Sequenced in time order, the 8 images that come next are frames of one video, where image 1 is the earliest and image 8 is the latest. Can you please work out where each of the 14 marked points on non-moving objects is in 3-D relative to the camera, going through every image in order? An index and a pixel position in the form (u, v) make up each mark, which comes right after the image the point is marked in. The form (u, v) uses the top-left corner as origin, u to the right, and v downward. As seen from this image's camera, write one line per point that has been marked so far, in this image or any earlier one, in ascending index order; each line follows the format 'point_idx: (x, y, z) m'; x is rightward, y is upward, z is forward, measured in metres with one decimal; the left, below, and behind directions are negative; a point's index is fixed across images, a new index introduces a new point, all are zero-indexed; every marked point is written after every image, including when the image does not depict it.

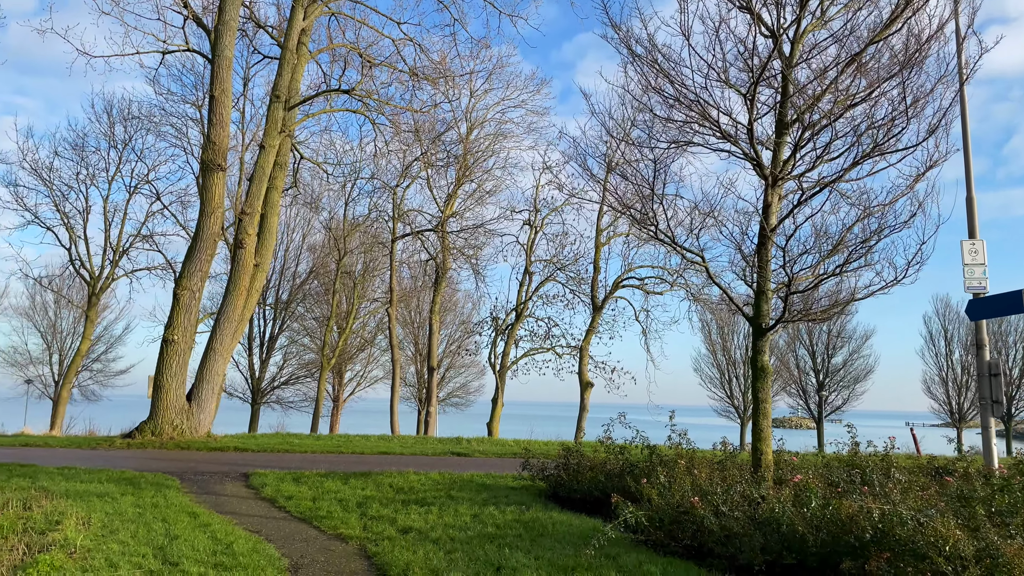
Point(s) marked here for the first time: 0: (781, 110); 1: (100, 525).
0: (+2.7, +1.8, +7.7) m
1: (-4.0, -2.3, +7.6) m
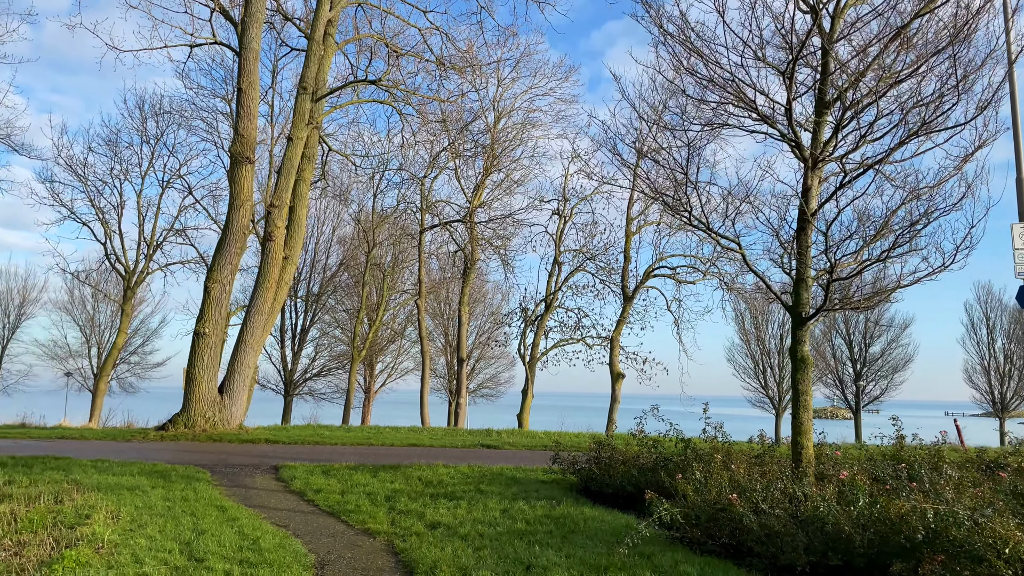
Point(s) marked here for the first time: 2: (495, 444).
0: (+2.9, +1.9, +7.3) m
1: (-3.7, -2.3, +7.5) m
2: (-0.3, -2.9, +14.2) m
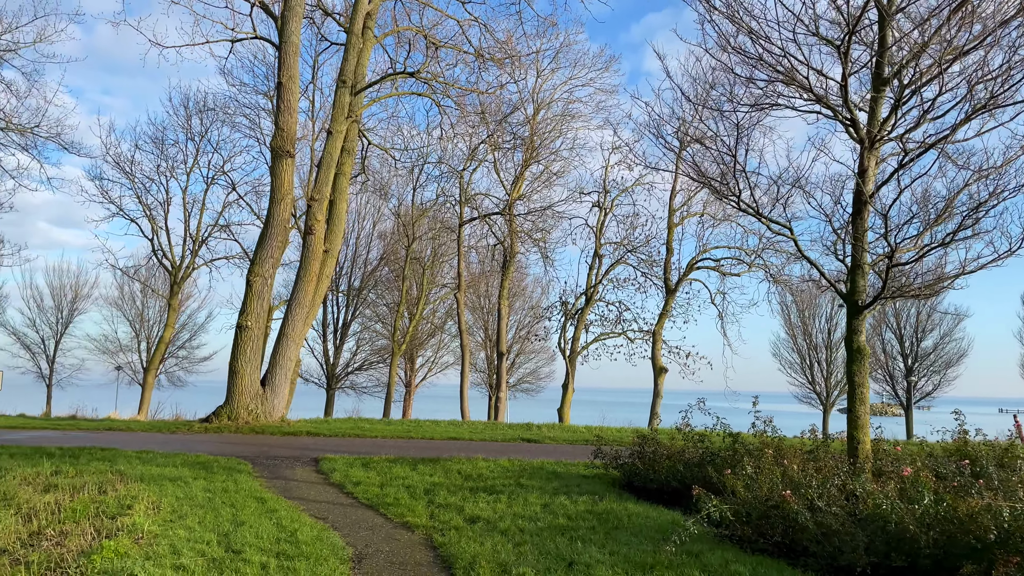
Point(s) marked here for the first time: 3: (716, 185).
0: (+3.3, +2.0, +6.9) m
1: (-3.3, -2.2, +7.5) m
2: (+0.4, -2.7, +14.0) m
3: (+2.4, +1.2, +9.0) m
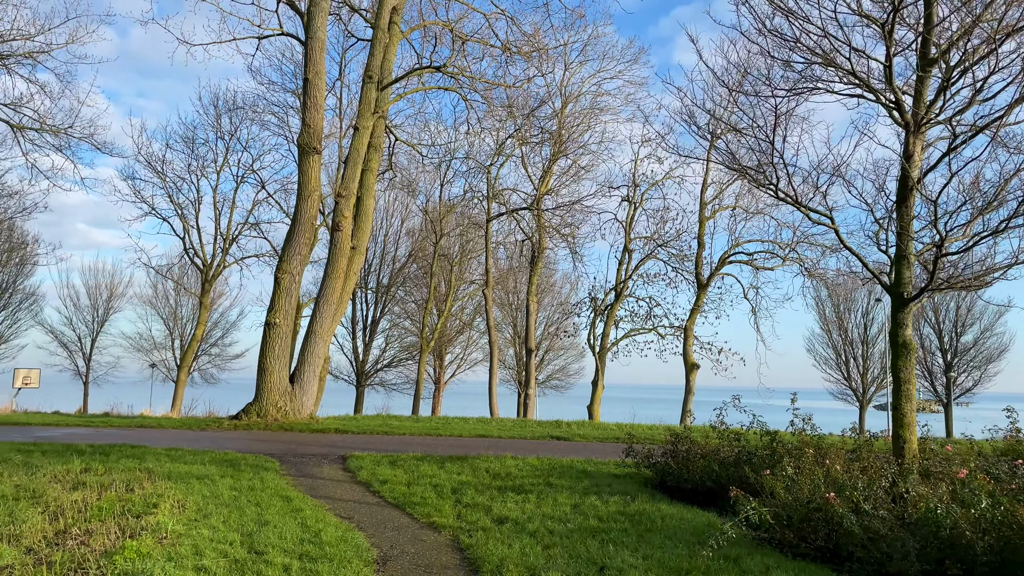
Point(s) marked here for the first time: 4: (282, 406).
0: (+3.5, +2.1, +6.6) m
1: (-3.1, -2.1, +7.5) m
2: (+1.0, -2.6, +13.8) m
3: (+2.7, +1.3, +8.7) m
4: (-4.8, -2.5, +16.2) m
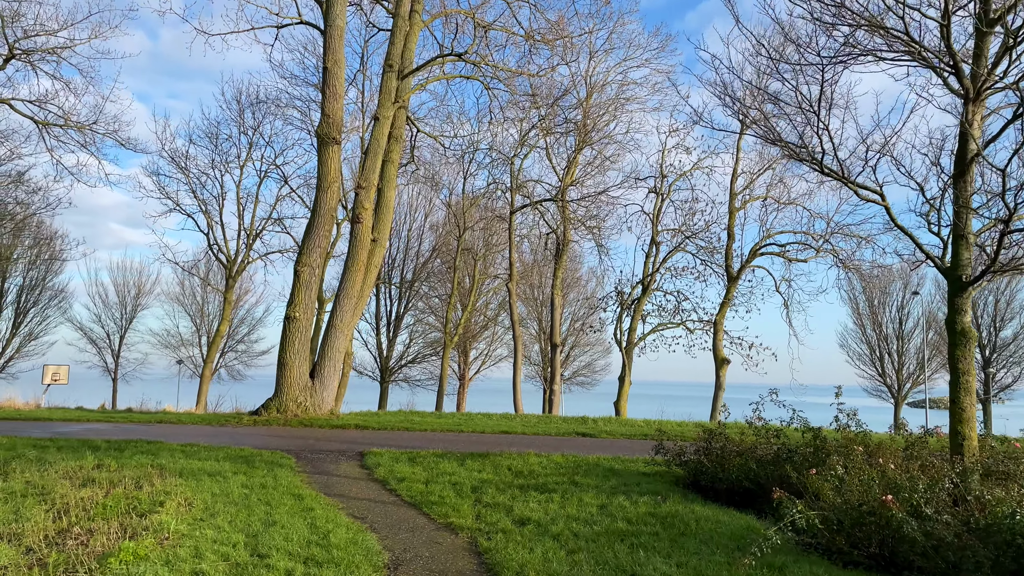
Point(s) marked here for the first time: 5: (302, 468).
0: (+3.7, +2.2, +6.0) m
1: (-2.9, -2.0, +7.1) m
2: (+1.4, -2.5, +13.3) m
3: (+2.9, +1.4, +8.1) m
4: (-4.3, -2.3, +15.9) m
5: (-2.6, -2.3, +9.7) m
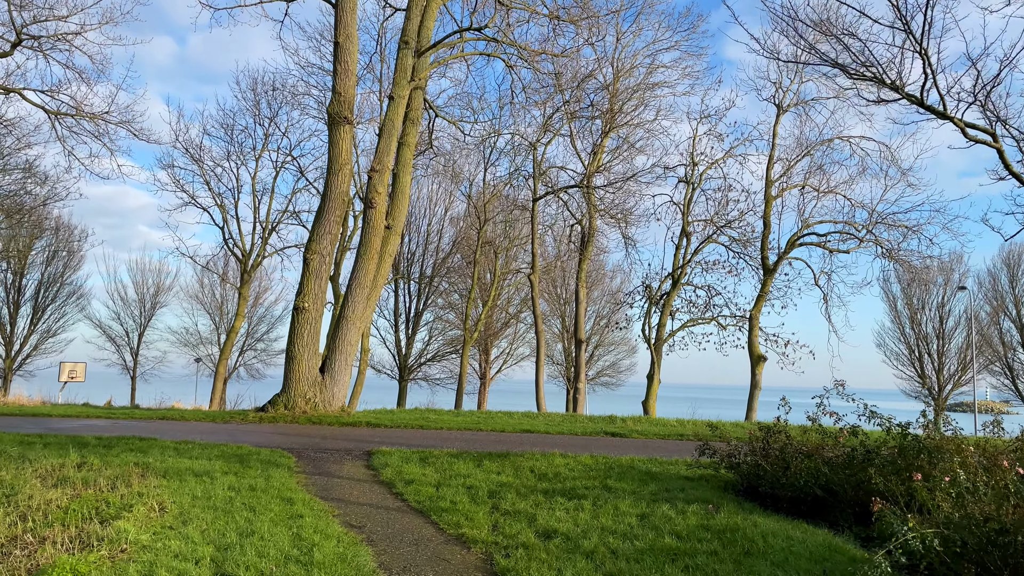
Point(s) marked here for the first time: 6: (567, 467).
0: (+3.8, +2.4, +4.9) m
1: (-2.7, -1.8, +6.1) m
2: (+1.7, -2.3, +12.2) m
3: (+3.1, +1.6, +7.0) m
4: (-3.9, -2.1, +15.0) m
5: (-2.4, -2.0, +8.7) m
6: (+0.6, -1.9, +8.1) m
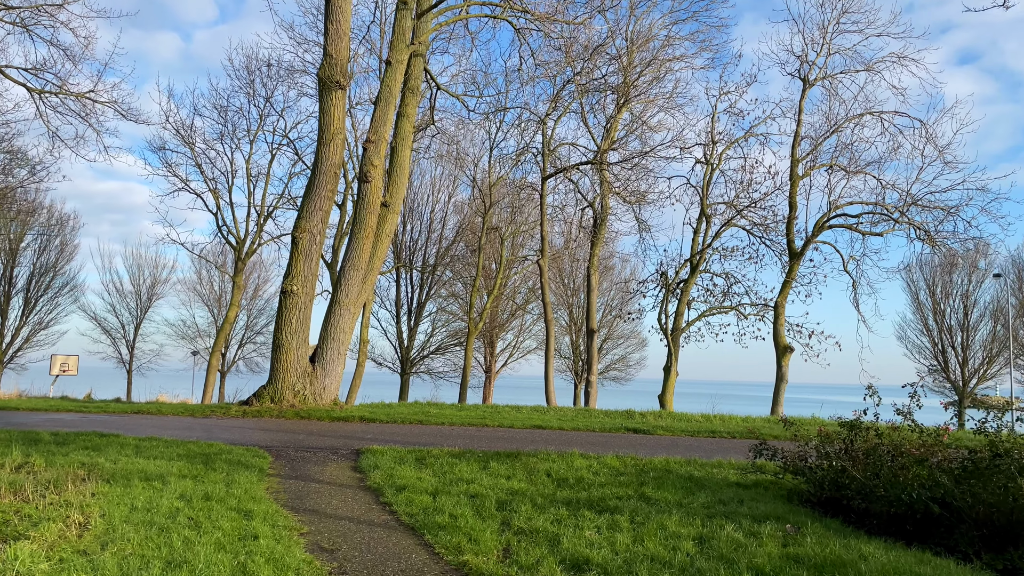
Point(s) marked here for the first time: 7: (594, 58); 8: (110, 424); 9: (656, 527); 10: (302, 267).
0: (+3.9, +2.7, +3.5) m
1: (-2.6, -1.5, +4.8) m
2: (+1.9, -2.0, +10.8) m
3: (+3.2, +1.9, +5.6) m
4: (-3.8, -1.8, +13.7) m
5: (-2.3, -1.7, +7.3) m
6: (+0.7, -1.6, +6.7) m
7: (+2.1, +5.8, +19.5) m
8: (-5.9, -2.0, +11.3) m
9: (+0.8, -1.4, +4.6) m
10: (-3.8, +0.4, +13.8) m
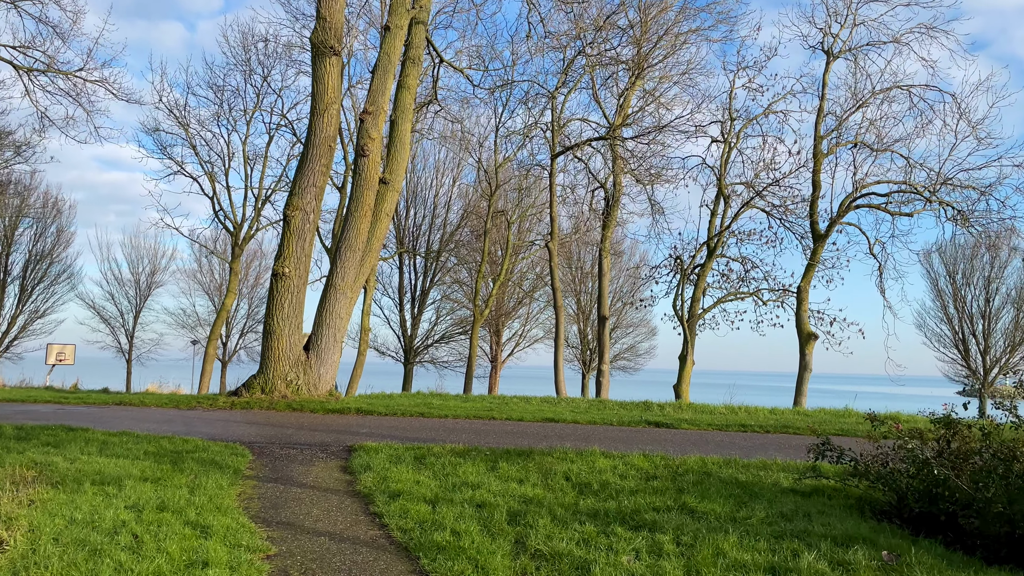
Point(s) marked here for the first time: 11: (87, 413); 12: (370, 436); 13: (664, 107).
0: (+4.0, +2.9, +2.4) m
1: (-2.5, -1.3, +3.9) m
2: (+2.0, -1.7, +9.8) m
3: (+3.3, +2.1, +4.6) m
4: (-3.6, -1.5, +12.7) m
5: (-2.2, -1.5, +6.4) m
6: (+0.8, -1.4, +5.8) m
7: (+2.2, +6.2, +18.4) m
8: (-5.8, -1.7, +10.4) m
9: (+0.9, -1.2, +3.6) m
10: (-3.6, +0.7, +12.9) m
11: (-6.0, -1.7, +10.8) m
12: (-1.6, -1.7, +8.9) m
13: (+3.8, +4.5, +19.3) m
